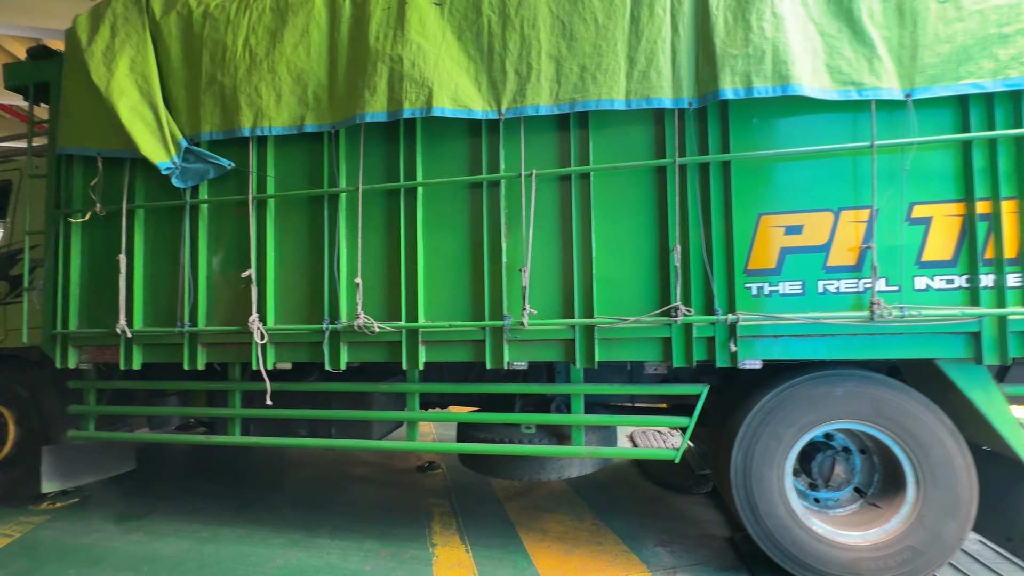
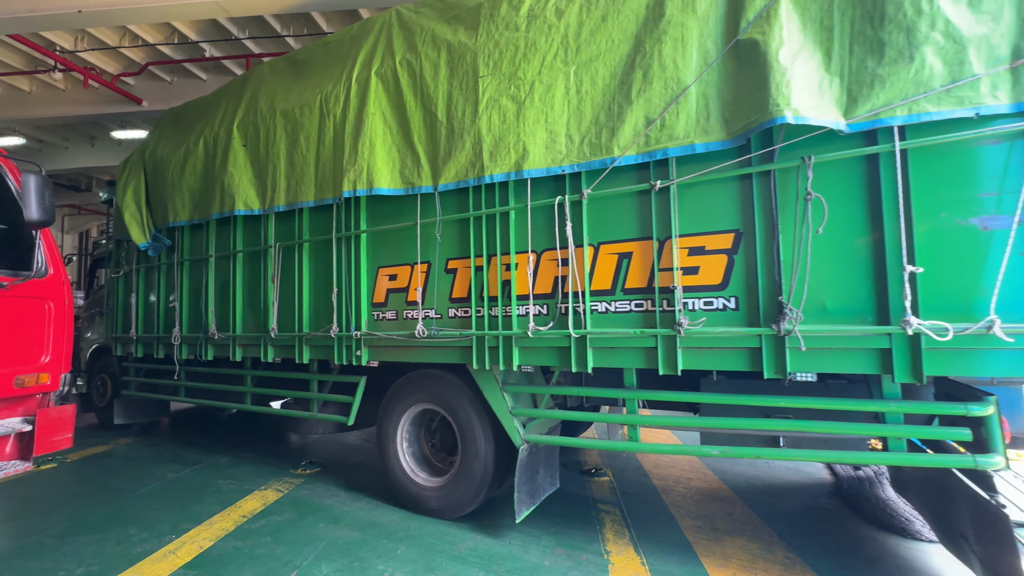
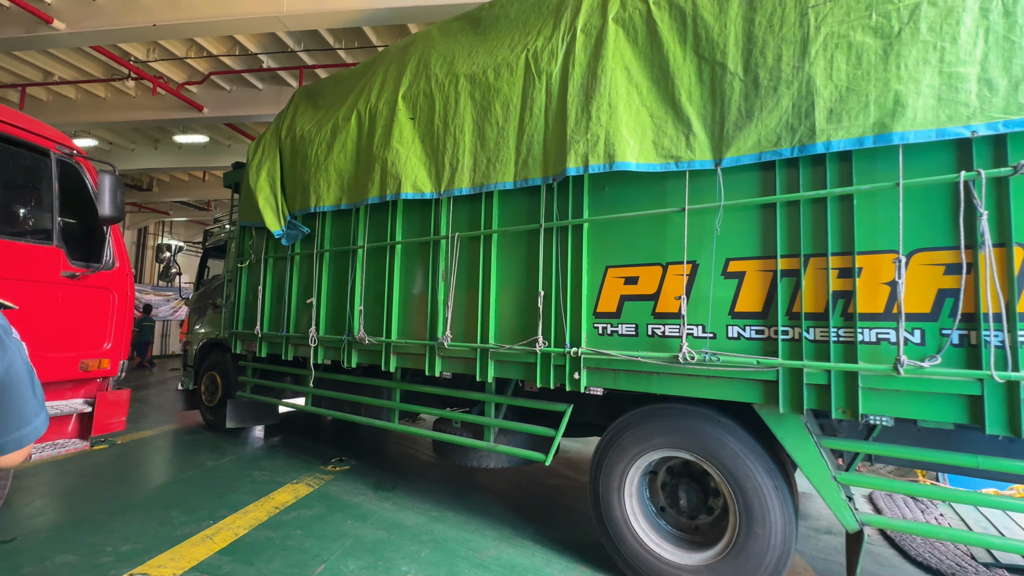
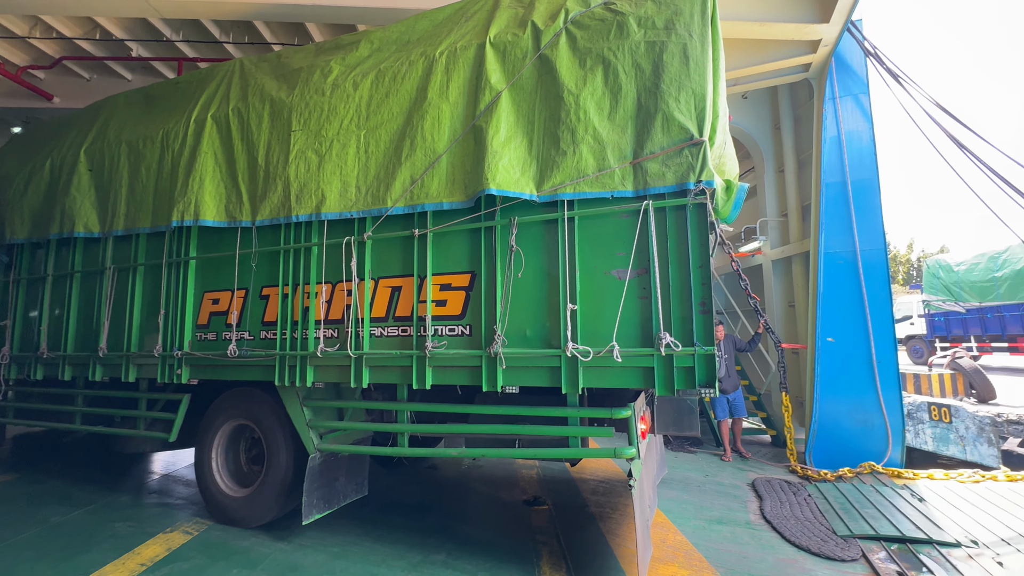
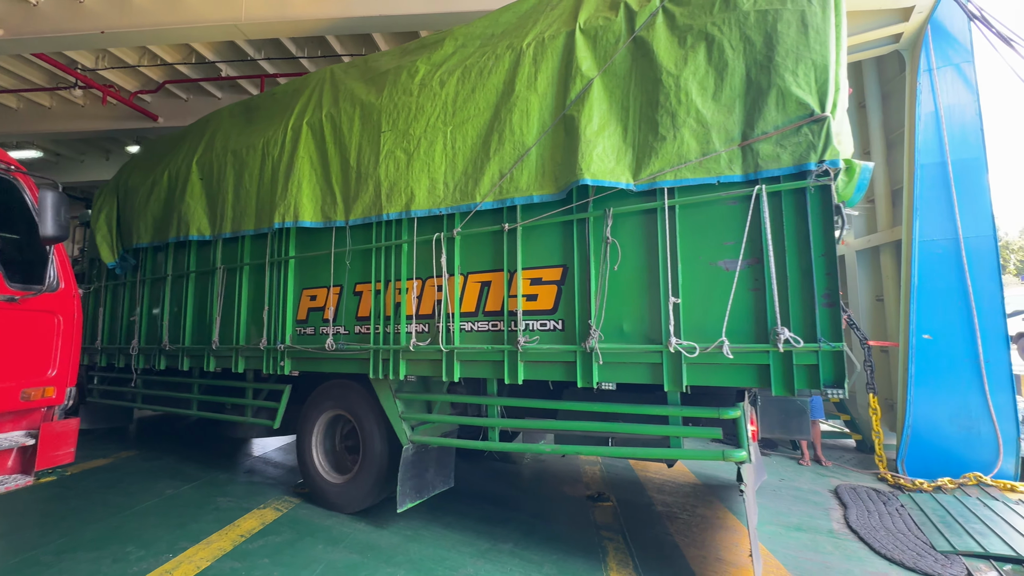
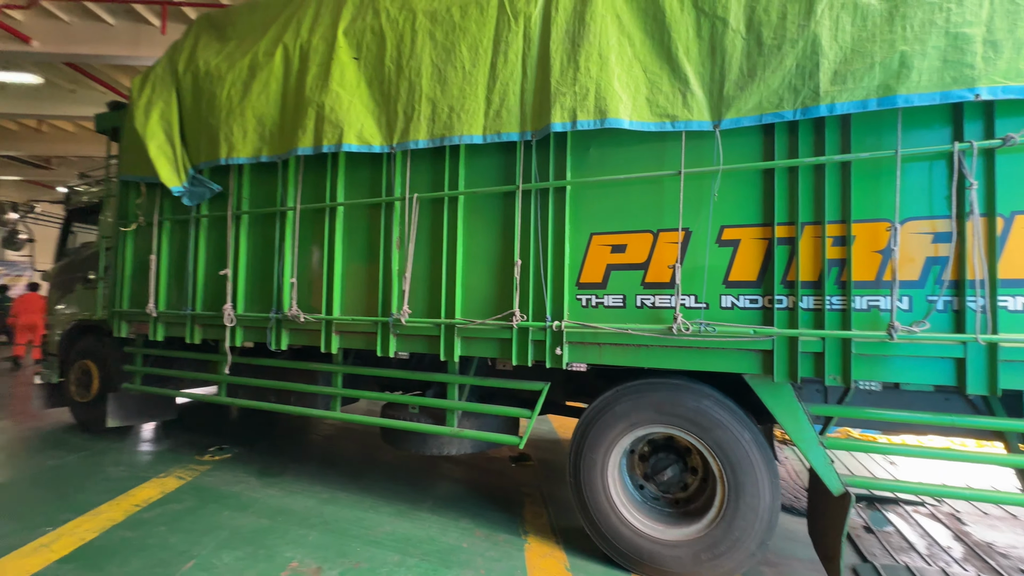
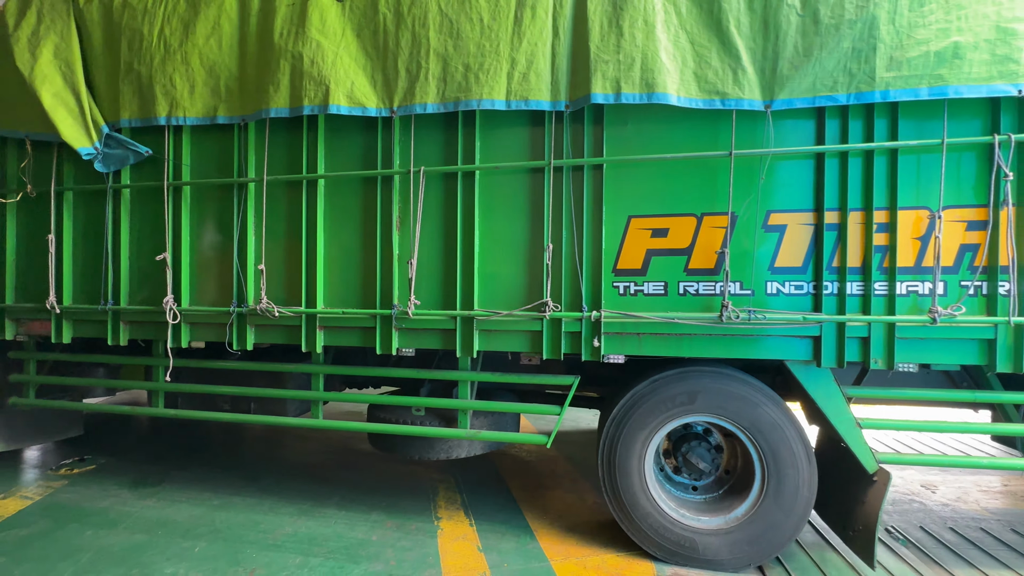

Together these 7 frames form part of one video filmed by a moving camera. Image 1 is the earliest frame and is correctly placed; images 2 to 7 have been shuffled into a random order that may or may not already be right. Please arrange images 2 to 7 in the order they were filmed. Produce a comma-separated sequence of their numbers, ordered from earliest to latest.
7, 6, 3, 2, 5, 4
